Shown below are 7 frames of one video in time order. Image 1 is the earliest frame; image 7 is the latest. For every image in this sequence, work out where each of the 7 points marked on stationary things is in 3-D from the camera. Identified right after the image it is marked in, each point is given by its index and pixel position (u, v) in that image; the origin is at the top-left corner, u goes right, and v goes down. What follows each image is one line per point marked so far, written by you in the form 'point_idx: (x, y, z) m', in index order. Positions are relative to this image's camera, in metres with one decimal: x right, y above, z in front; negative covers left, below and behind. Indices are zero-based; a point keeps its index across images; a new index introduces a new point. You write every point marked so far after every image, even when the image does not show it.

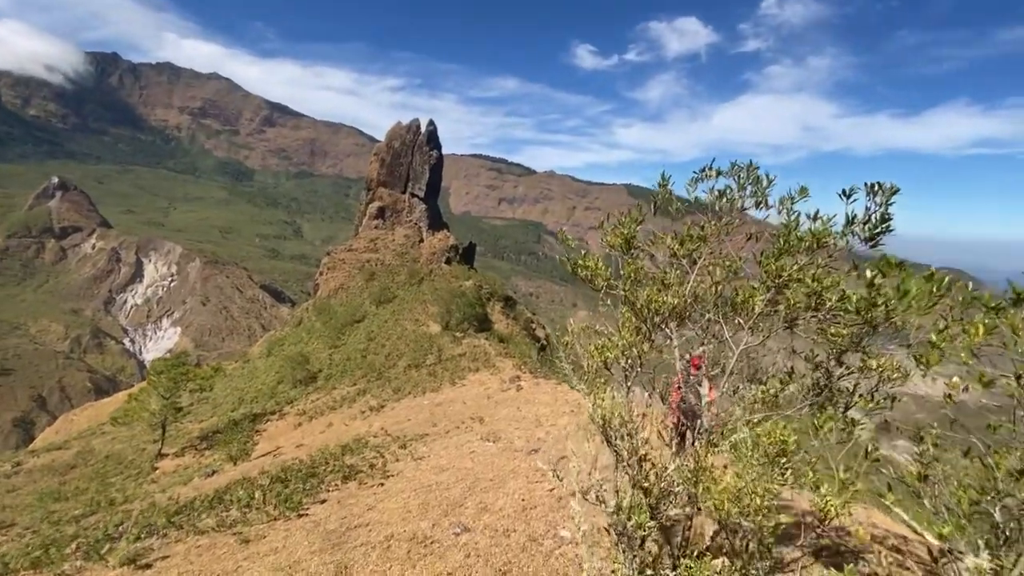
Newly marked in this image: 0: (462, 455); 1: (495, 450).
0: (-1.2, -3.9, +11.4) m
1: (-0.4, -3.8, +11.3) m
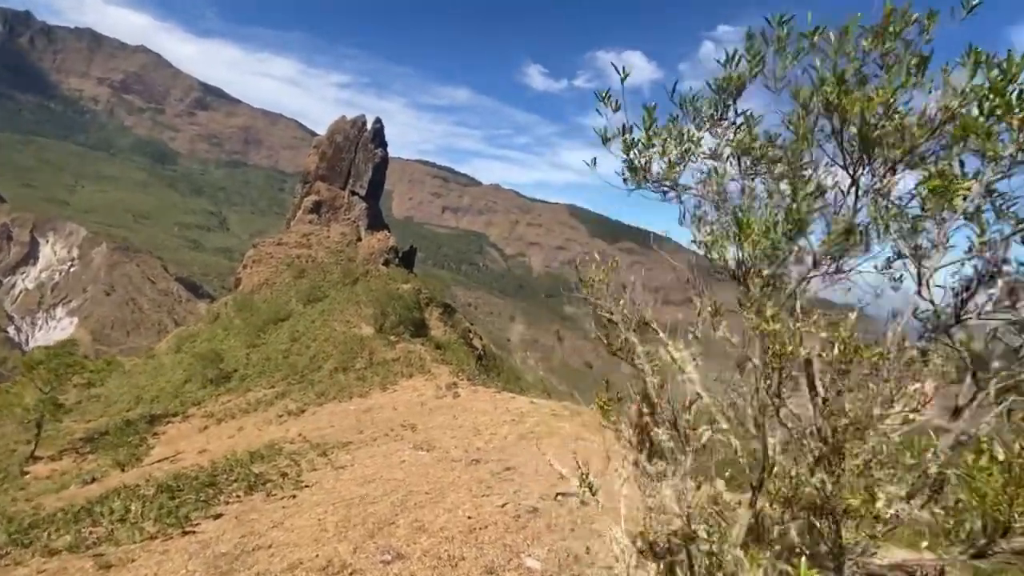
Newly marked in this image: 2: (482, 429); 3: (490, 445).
0: (-2.5, -3.7, +10.1) m
1: (-1.8, -3.6, +10.1) m
2: (-0.8, -4.0, +13.8) m
3: (-0.5, -3.8, +11.7) m
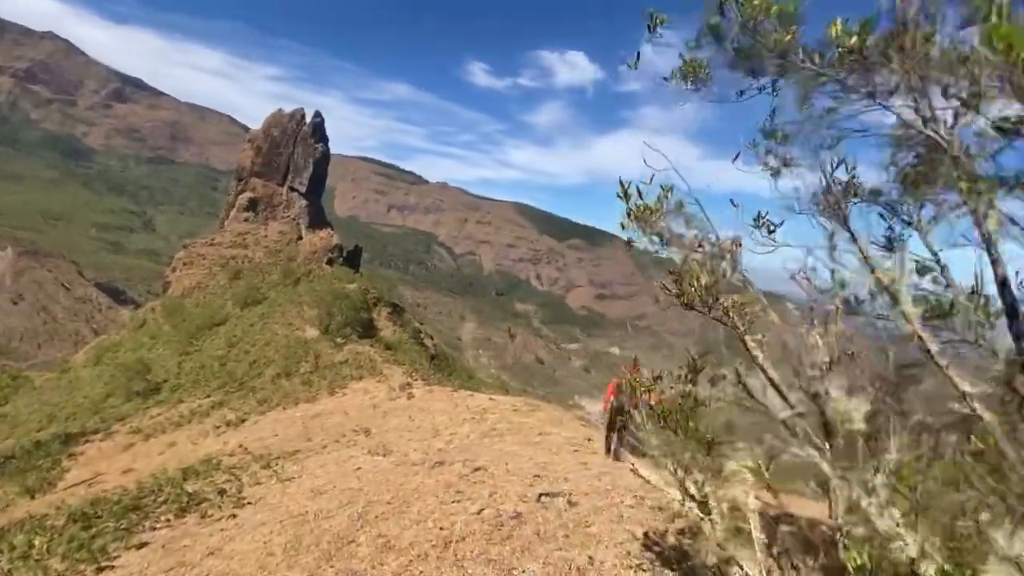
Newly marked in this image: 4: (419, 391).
0: (-3.2, -3.5, +9.3) m
1: (-2.5, -3.4, +9.4) m
2: (-1.9, -3.8, +13.1) m
3: (-1.4, -3.6, +11.1) m
4: (-3.8, -4.1, +19.6) m
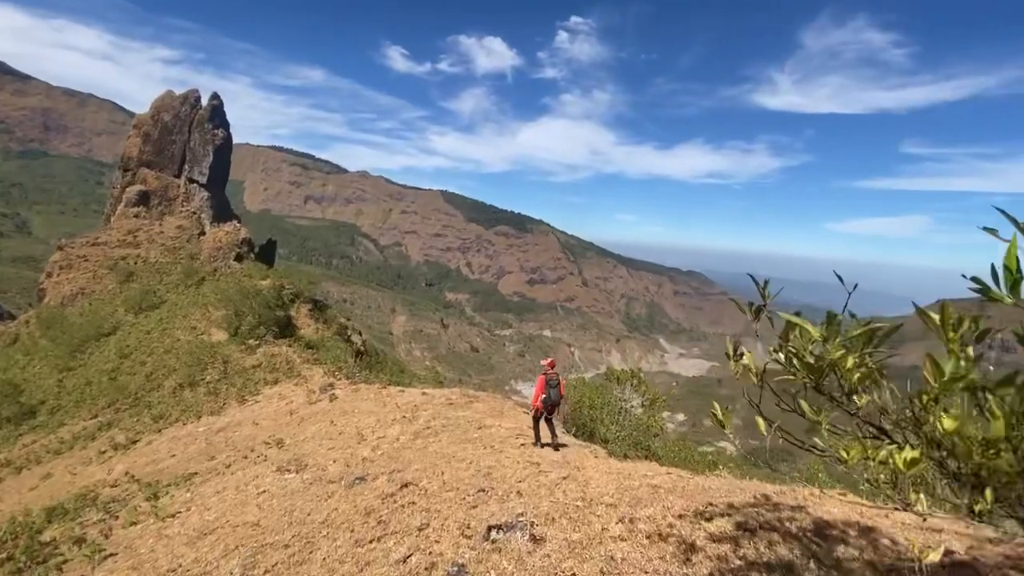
0: (-4.2, -3.3, +7.6) m
1: (-3.5, -3.2, +7.8) m
2: (-3.4, -3.5, +11.6) m
3: (-2.6, -3.2, +9.6) m
4: (-6.2, -3.7, +17.7) m
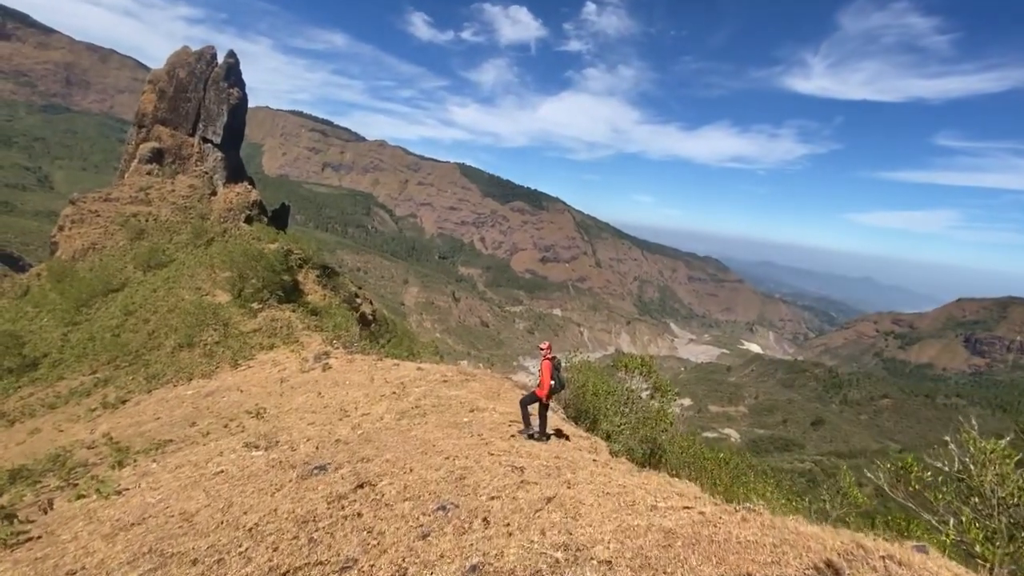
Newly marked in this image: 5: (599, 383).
0: (-4.4, -2.7, +6.7) m
1: (-3.7, -2.6, +6.9) m
2: (-3.5, -2.7, +10.7) m
3: (-2.8, -2.6, +8.8) m
4: (-6.1, -2.5, +16.9) m
5: (+2.2, -2.4, +12.2) m
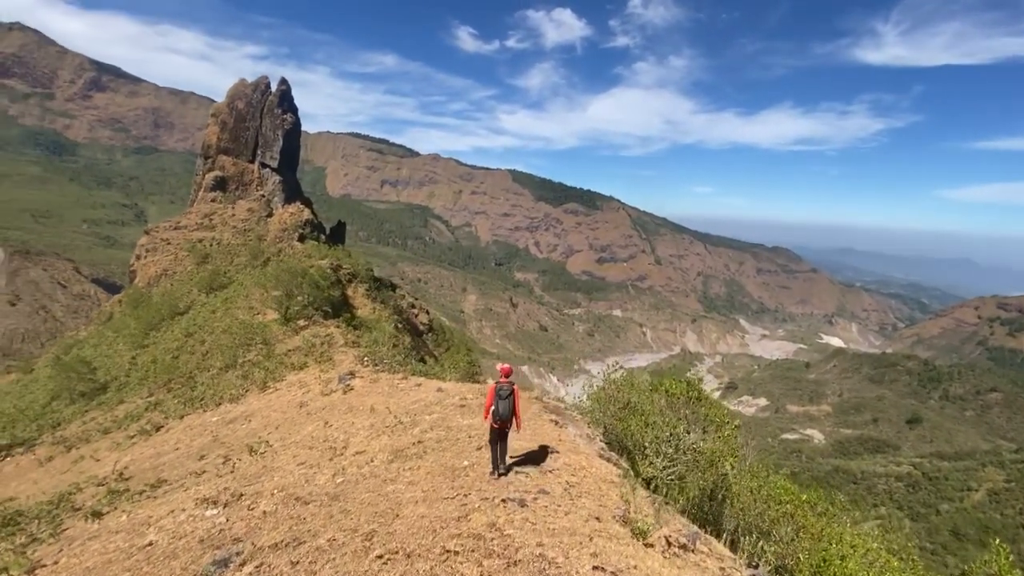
0: (-4.4, -3.0, +5.4) m
1: (-3.7, -2.9, +5.5) m
2: (-3.1, -3.0, +9.2) m
3: (-2.6, -2.9, +7.2) m
4: (-4.9, -3.0, +15.7) m
5: (+2.7, -2.4, +10.0) m
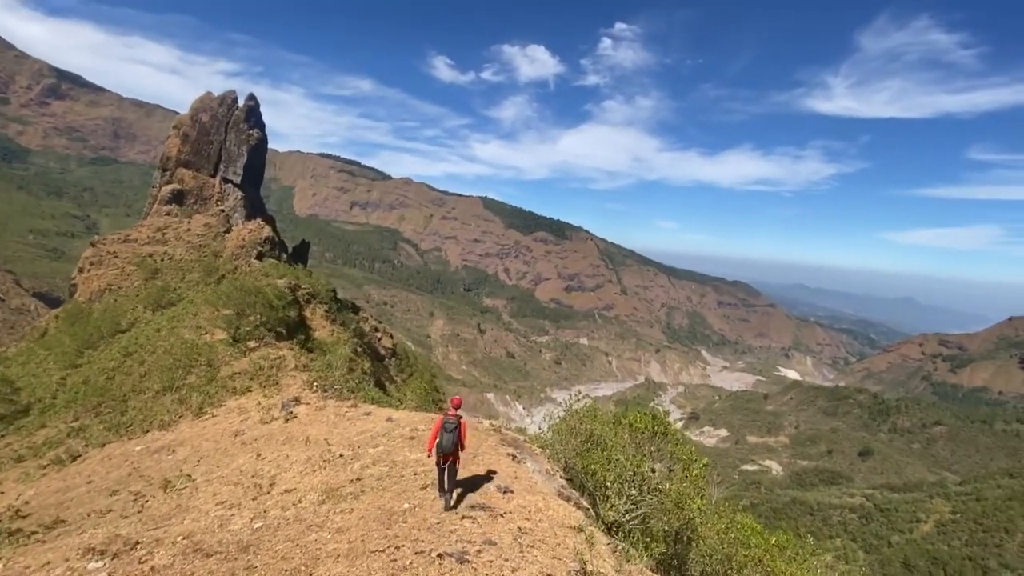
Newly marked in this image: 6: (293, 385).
0: (-5.0, -3.1, +4.3) m
1: (-4.3, -2.9, +4.5) m
2: (-4.0, -3.3, +8.2) m
3: (-3.3, -3.1, +6.2) m
4: (-6.2, -3.6, +14.6) m
5: (+1.8, -2.9, +9.4) m
6: (-8.6, -3.8, +19.3) m
